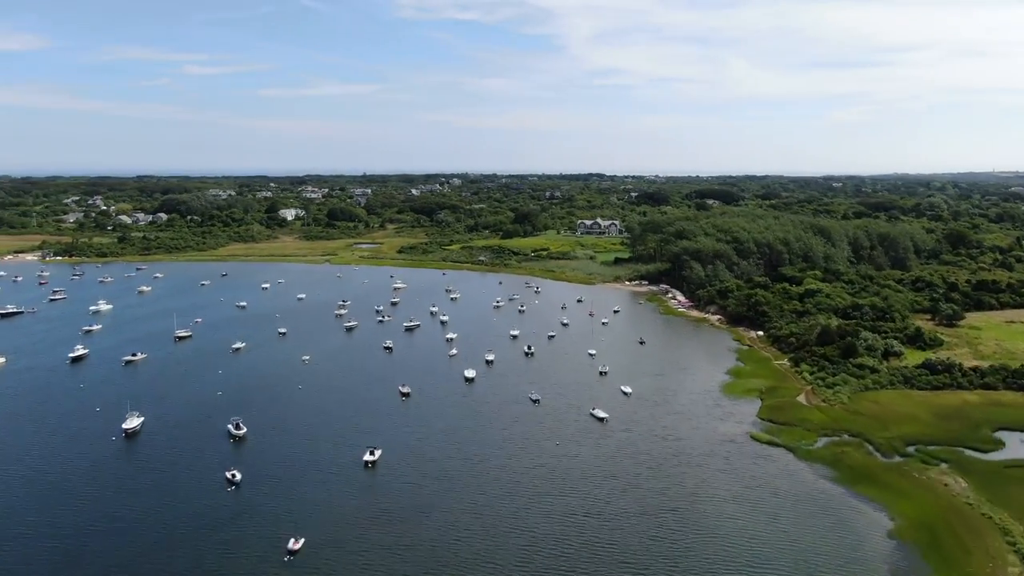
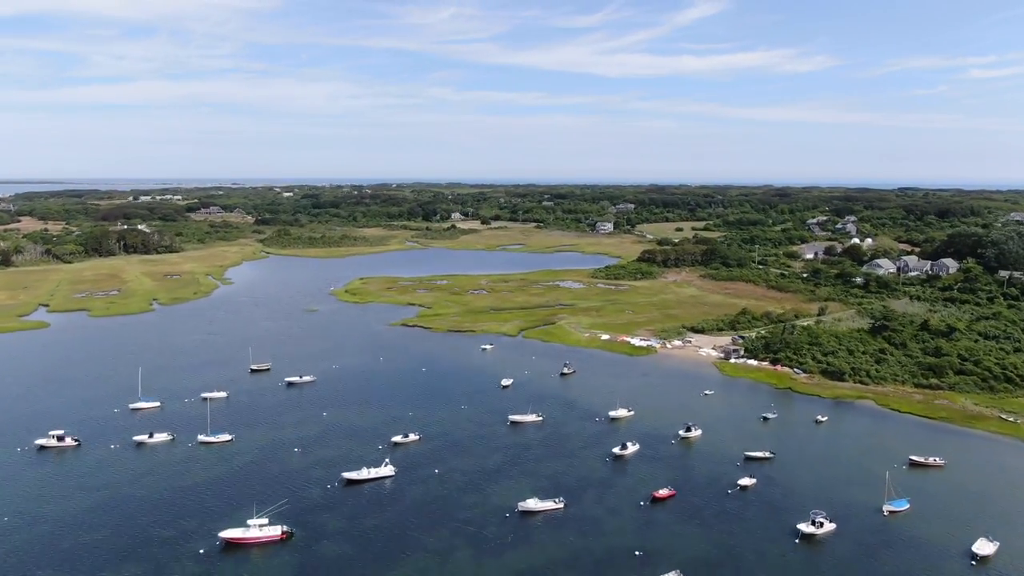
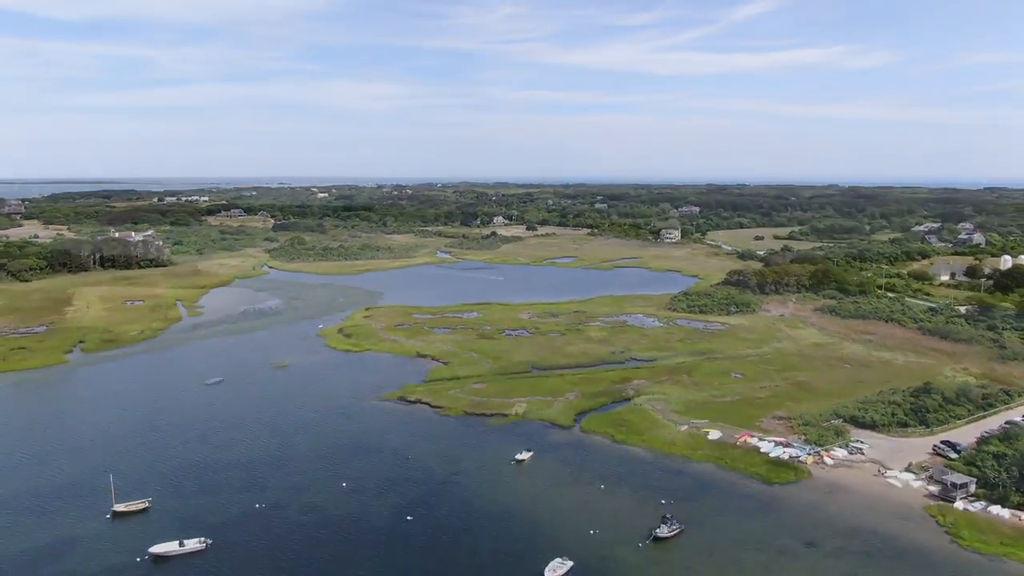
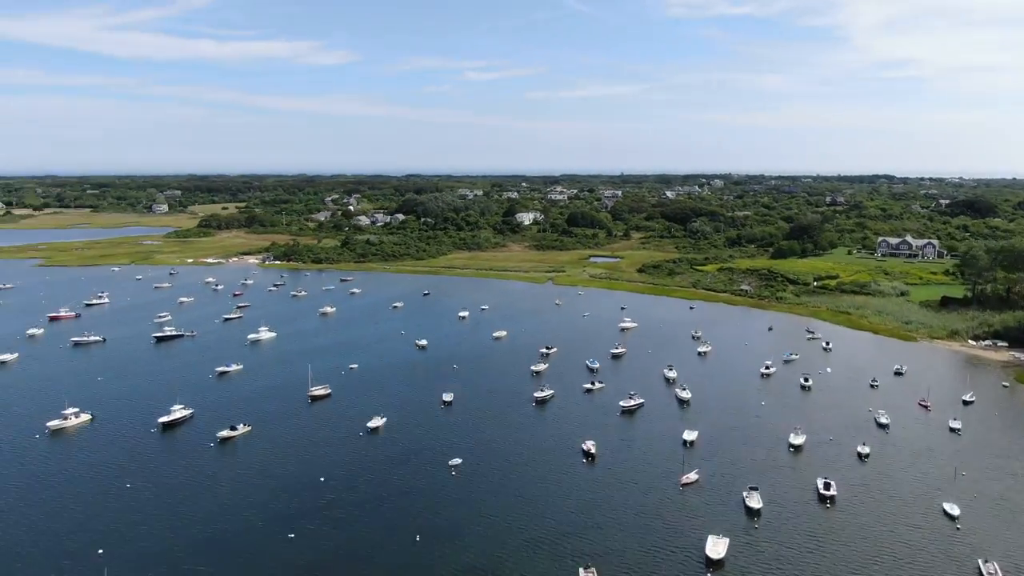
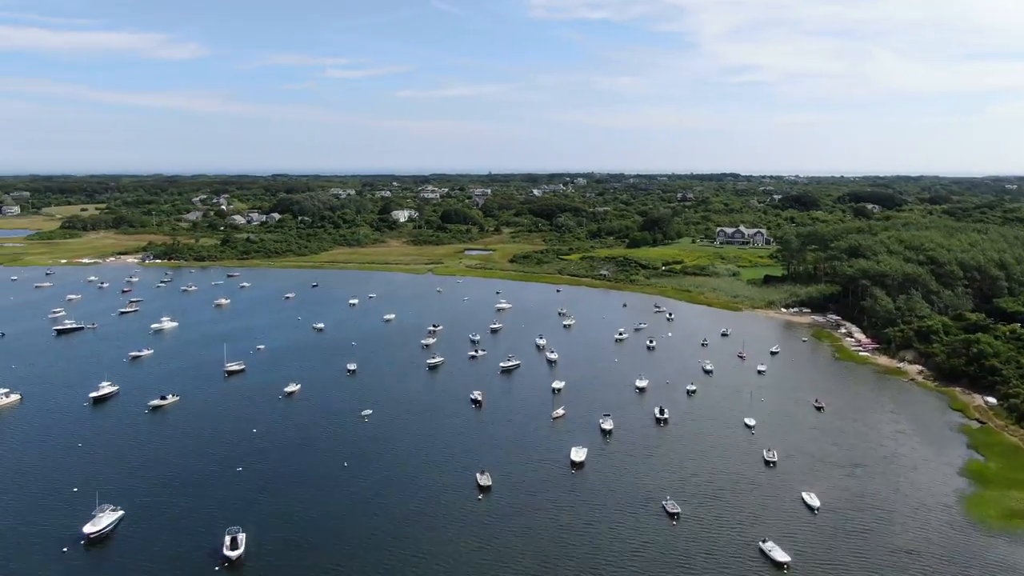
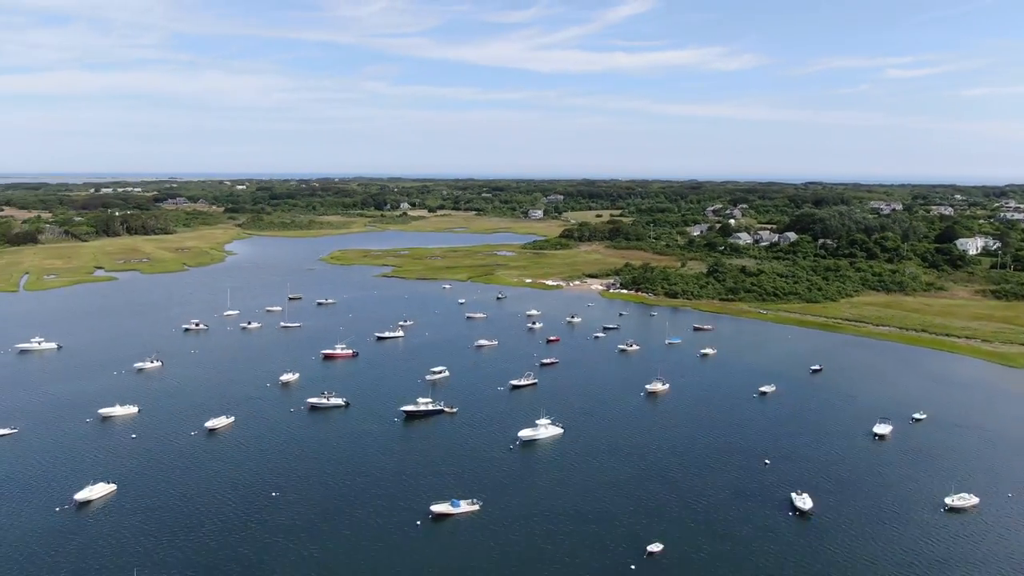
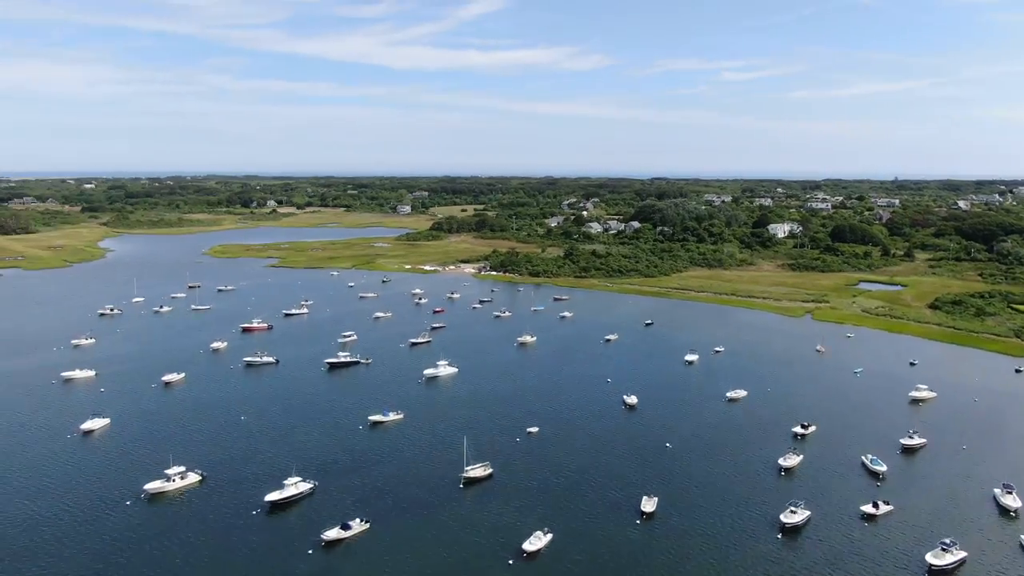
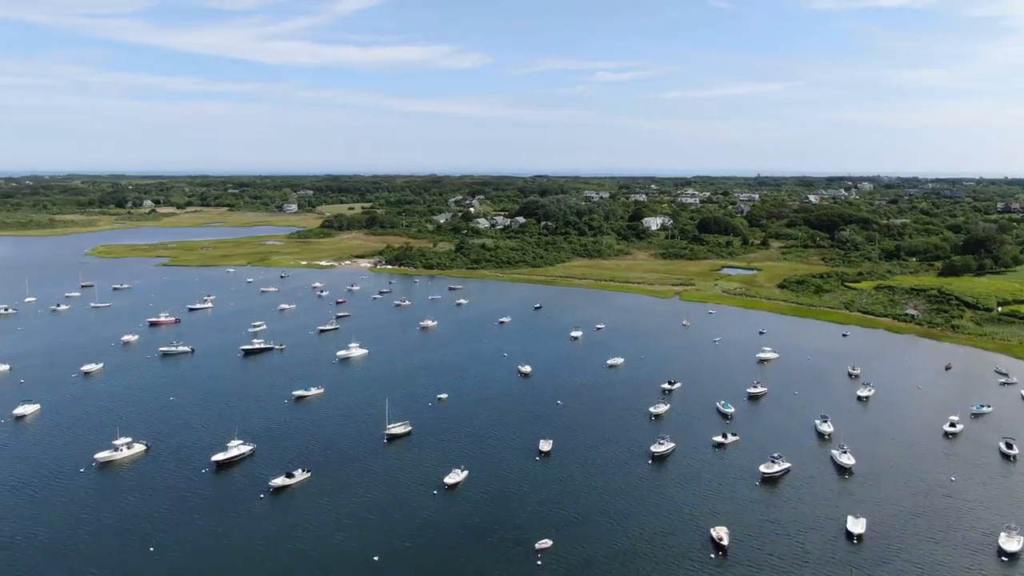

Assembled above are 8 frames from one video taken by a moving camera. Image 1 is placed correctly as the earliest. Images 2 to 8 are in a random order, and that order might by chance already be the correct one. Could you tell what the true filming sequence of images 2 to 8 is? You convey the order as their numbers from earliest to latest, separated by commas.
5, 4, 8, 7, 6, 2, 3
